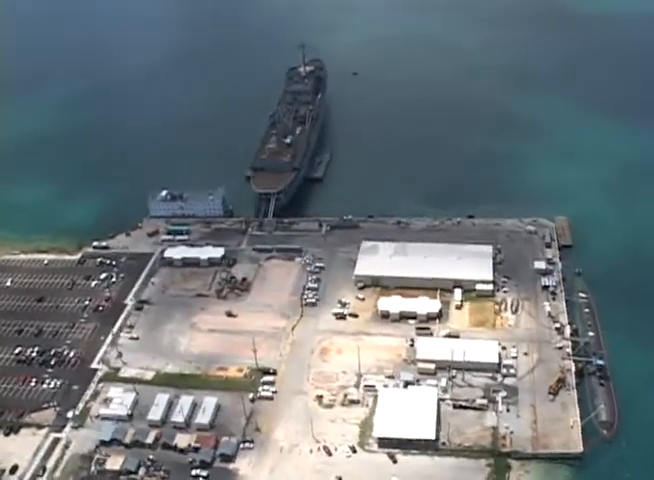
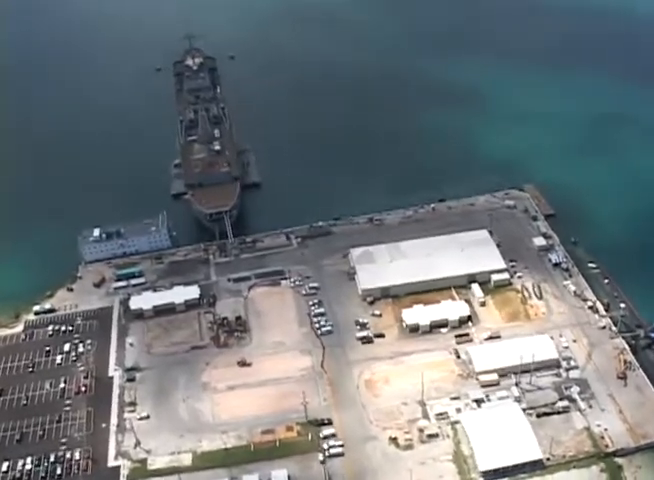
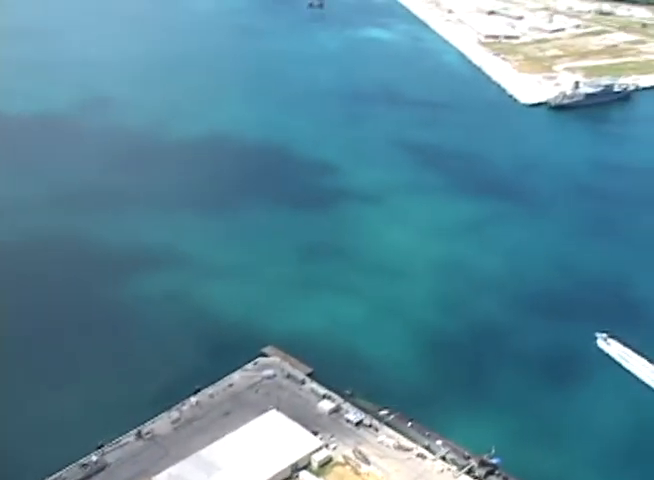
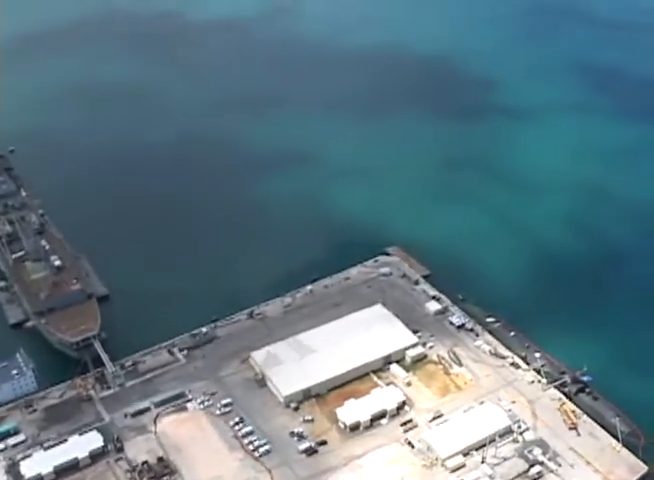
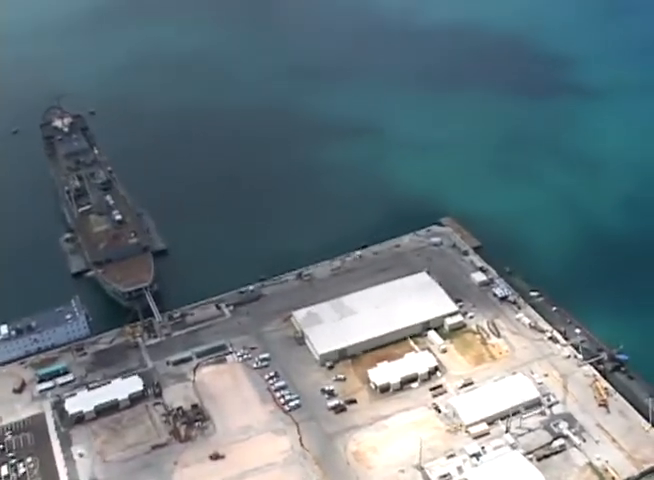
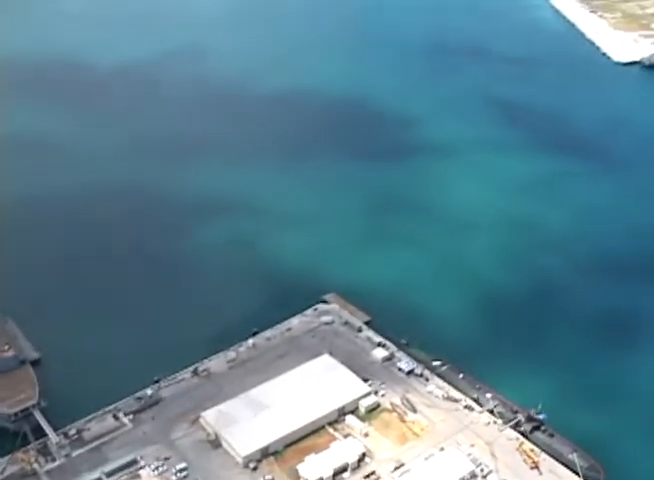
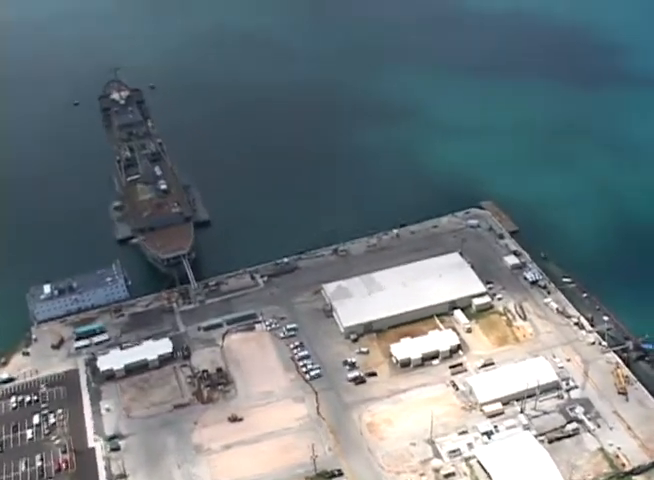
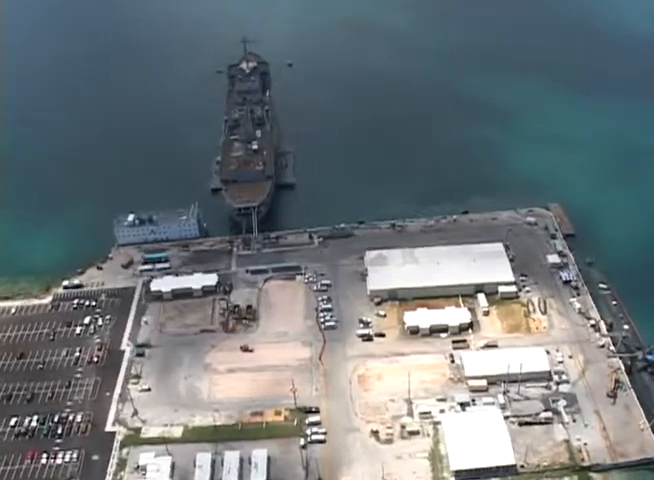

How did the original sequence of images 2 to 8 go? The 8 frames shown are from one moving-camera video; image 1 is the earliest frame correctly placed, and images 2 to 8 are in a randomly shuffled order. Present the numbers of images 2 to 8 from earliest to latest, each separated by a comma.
8, 2, 7, 5, 4, 6, 3
